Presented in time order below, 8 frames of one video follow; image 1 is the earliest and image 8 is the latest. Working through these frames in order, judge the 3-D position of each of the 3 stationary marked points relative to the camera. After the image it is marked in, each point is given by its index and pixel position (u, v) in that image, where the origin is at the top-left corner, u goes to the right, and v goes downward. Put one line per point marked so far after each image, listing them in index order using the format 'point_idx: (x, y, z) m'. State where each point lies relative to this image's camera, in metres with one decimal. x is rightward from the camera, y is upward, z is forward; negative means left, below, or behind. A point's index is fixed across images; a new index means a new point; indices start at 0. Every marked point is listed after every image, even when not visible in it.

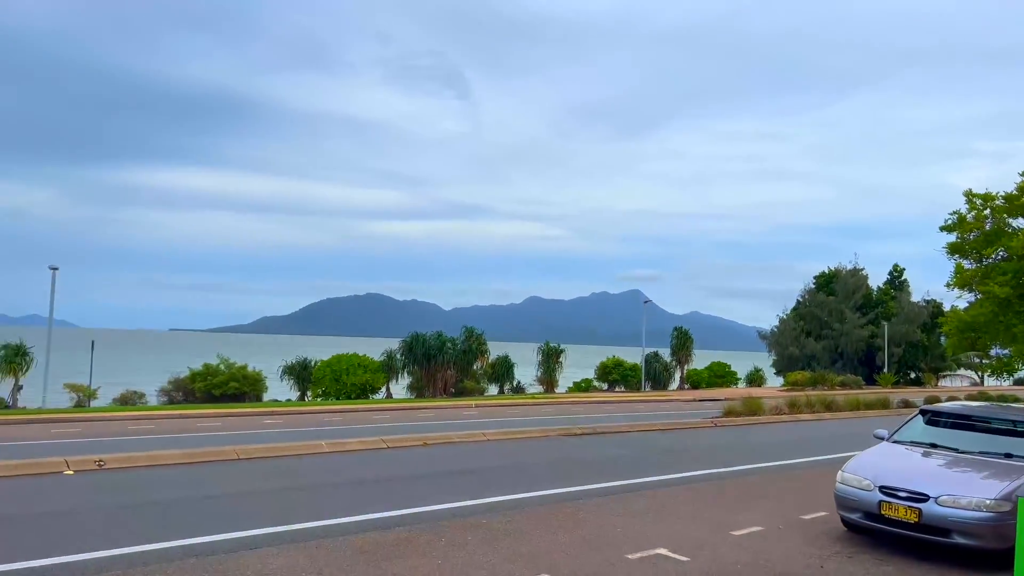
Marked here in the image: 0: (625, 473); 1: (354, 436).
0: (+1.7, -2.8, +12.2) m
1: (-2.8, -2.6, +14.1) m
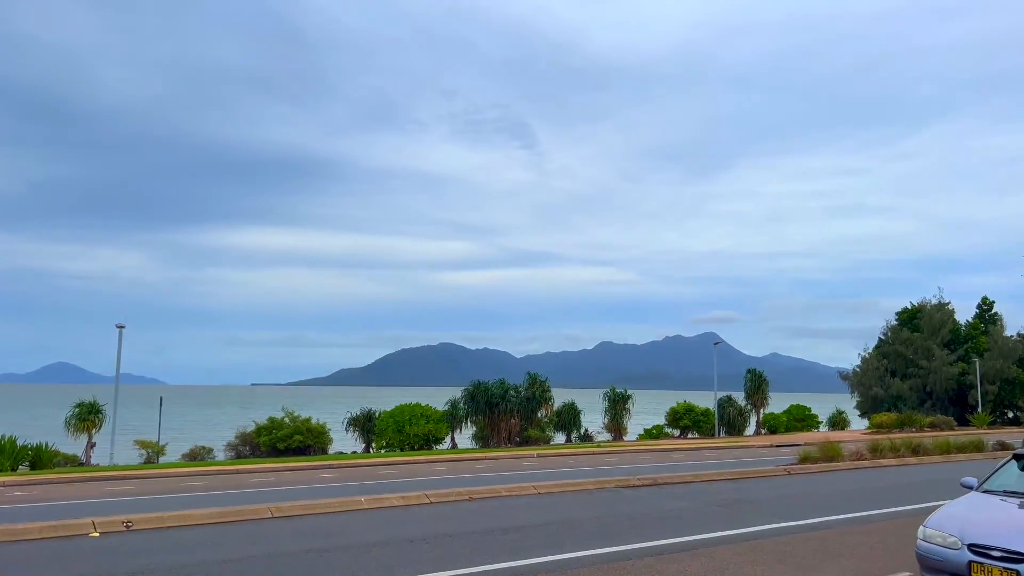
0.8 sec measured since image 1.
0: (+2.4, -3.4, +11.3) m
1: (-1.9, -3.4, +13.6) m
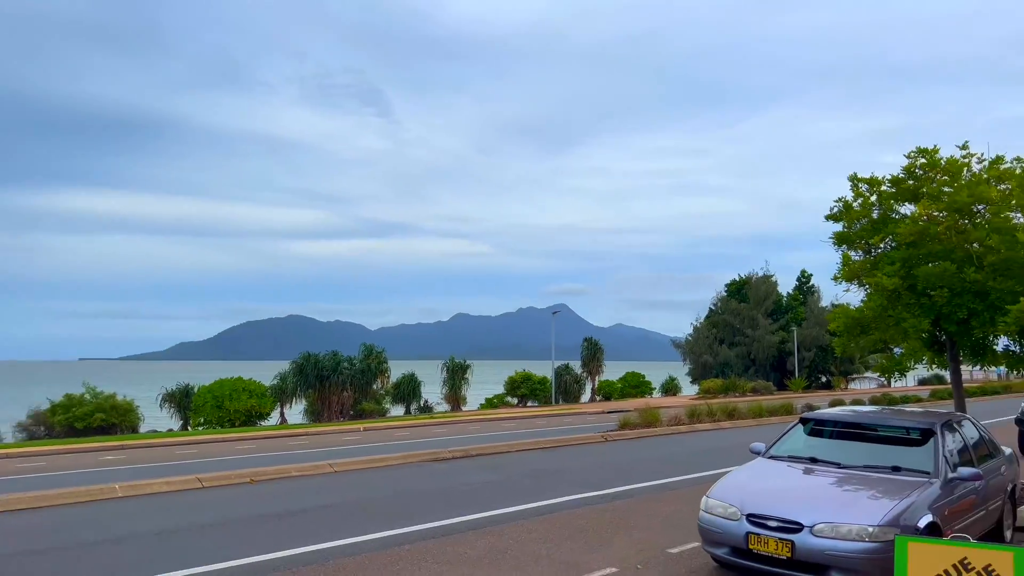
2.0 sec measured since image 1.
0: (-0.4, -2.8, +10.5) m
1: (-5.1, -2.8, +12.0) m
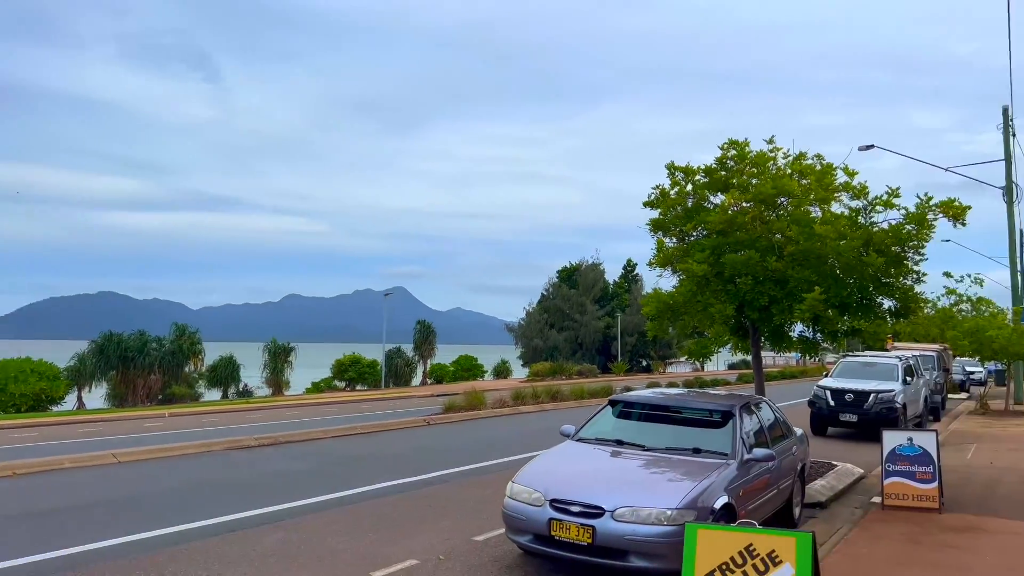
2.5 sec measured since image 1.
0: (-2.8, -2.5, +9.8) m
1: (-7.7, -2.3, +10.3) m
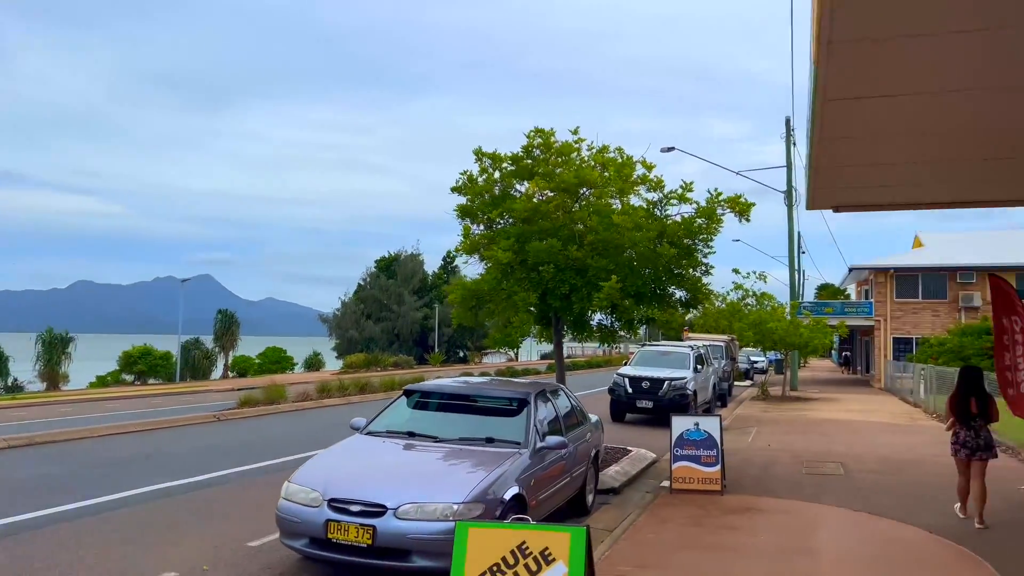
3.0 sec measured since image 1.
0: (-5.2, -2.3, +8.4) m
1: (-10.0, -2.0, +7.9) m
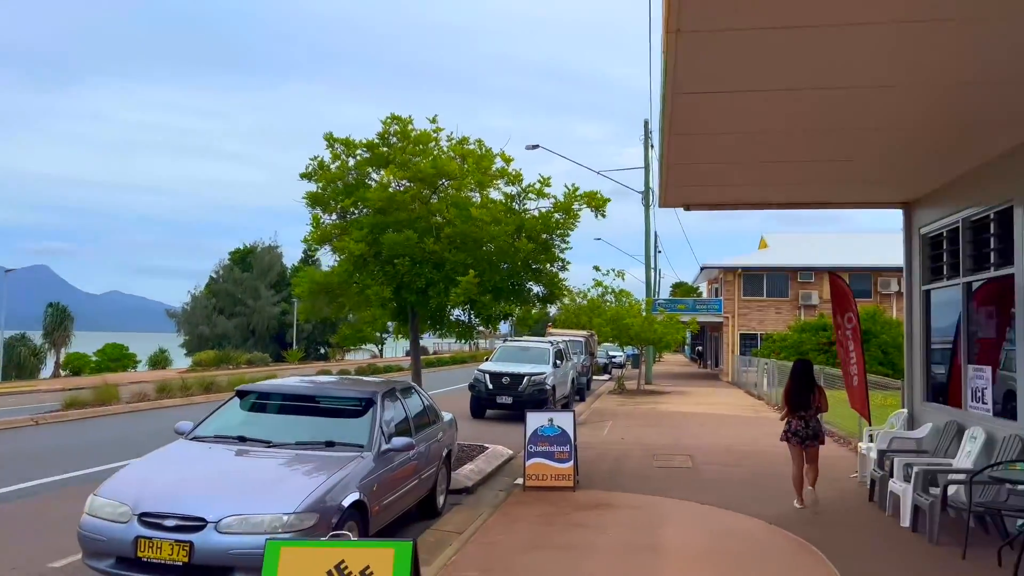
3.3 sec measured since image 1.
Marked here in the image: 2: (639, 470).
0: (-6.6, -2.1, +7.1) m
1: (-11.3, -1.8, +5.8) m
2: (+1.6, -2.3, +10.4) m
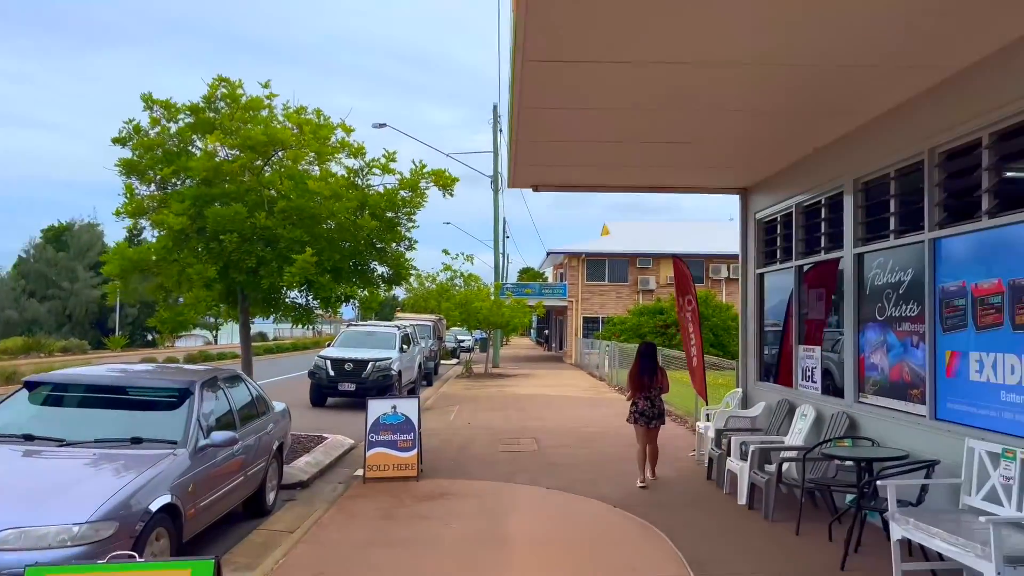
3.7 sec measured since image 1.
0: (-7.8, -1.9, +5.4) m
1: (-12.2, -1.6, +3.2) m
2: (-0.3, -2.1, +10.1) m
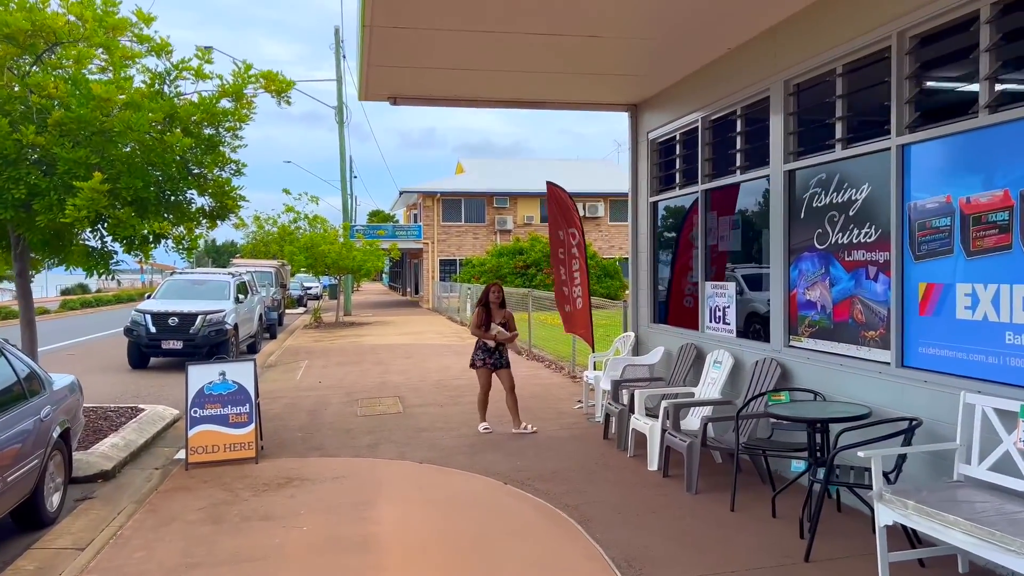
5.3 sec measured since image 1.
0: (-8.3, -1.8, +2.6) m
1: (-12.2, -1.7, -0.4) m
2: (-1.8, -1.4, +8.6) m
